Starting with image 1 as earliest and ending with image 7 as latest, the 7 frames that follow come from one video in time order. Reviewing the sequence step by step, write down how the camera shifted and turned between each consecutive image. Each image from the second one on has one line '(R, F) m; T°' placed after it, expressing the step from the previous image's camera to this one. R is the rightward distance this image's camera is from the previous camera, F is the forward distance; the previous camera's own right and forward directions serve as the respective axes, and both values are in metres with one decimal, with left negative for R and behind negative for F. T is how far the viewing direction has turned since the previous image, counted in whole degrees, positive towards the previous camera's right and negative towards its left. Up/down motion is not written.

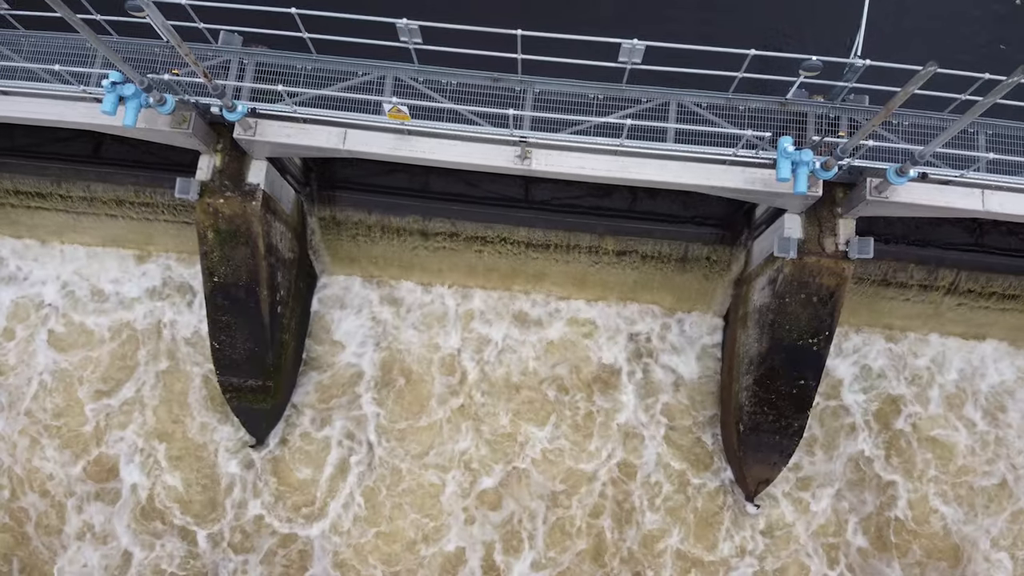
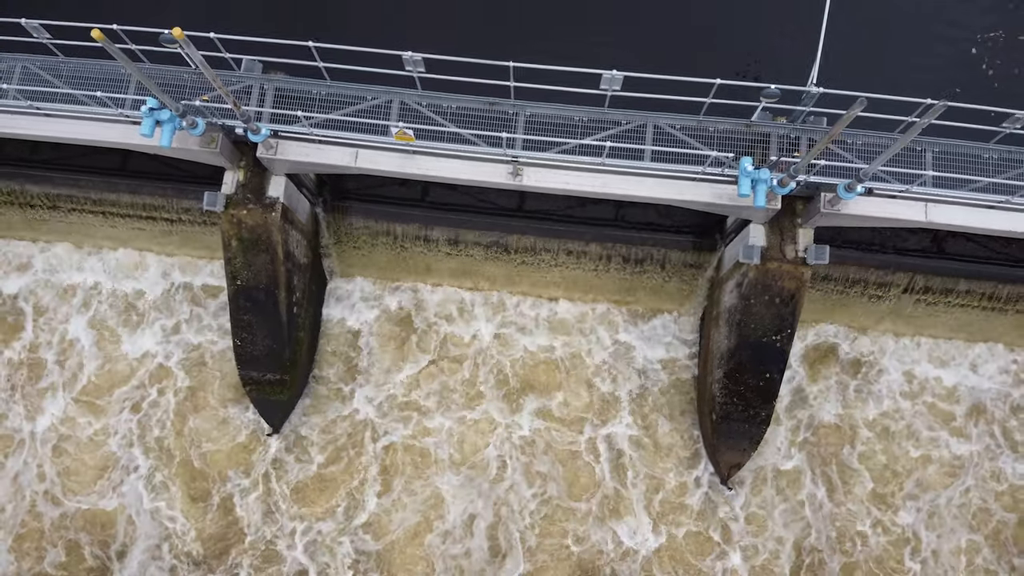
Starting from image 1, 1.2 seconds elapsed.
(+0.1, -1.4) m; 0°
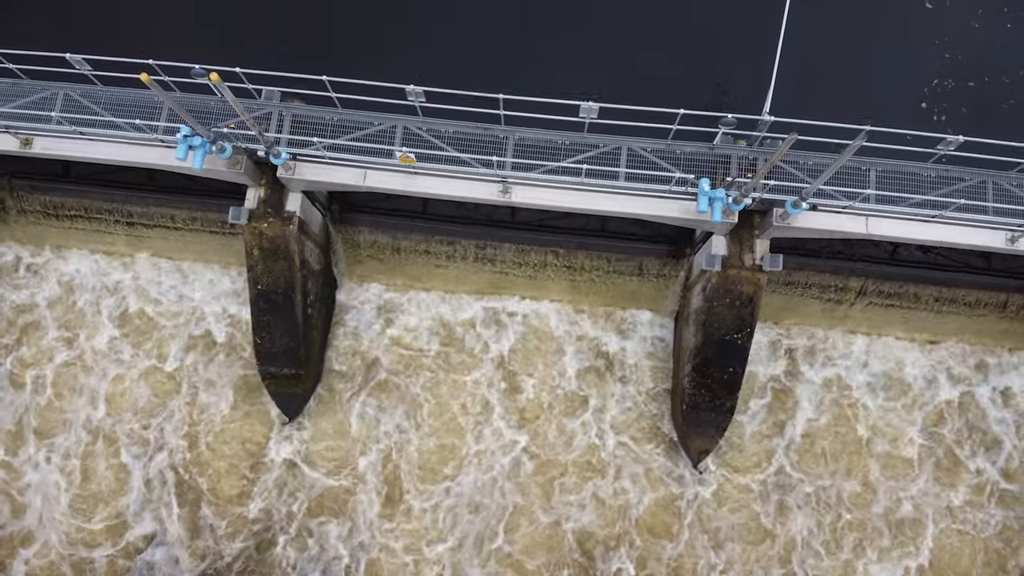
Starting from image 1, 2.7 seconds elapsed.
(+0.2, -1.8) m; 0°
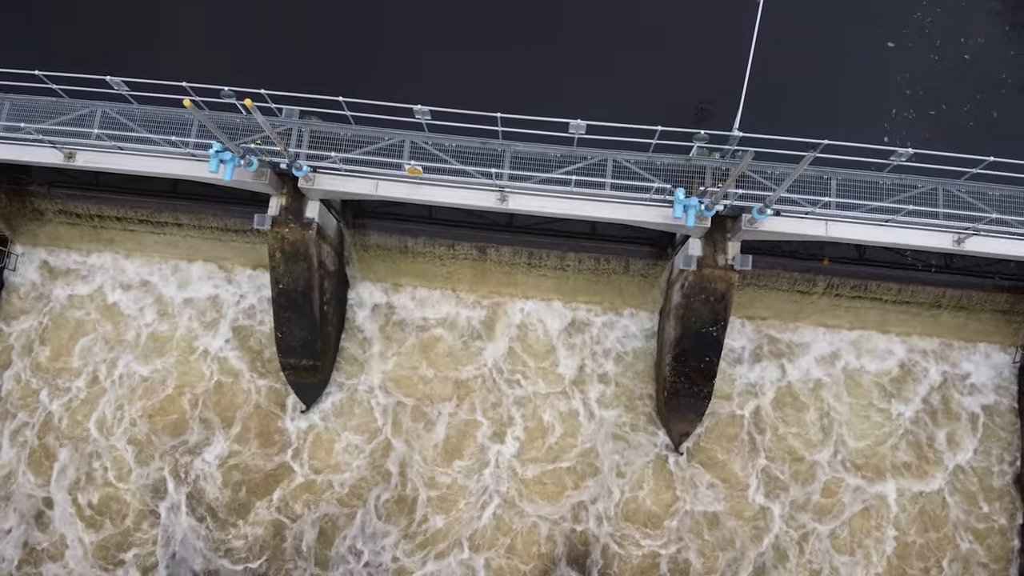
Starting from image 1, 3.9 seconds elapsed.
(+0.1, -1.7) m; 0°
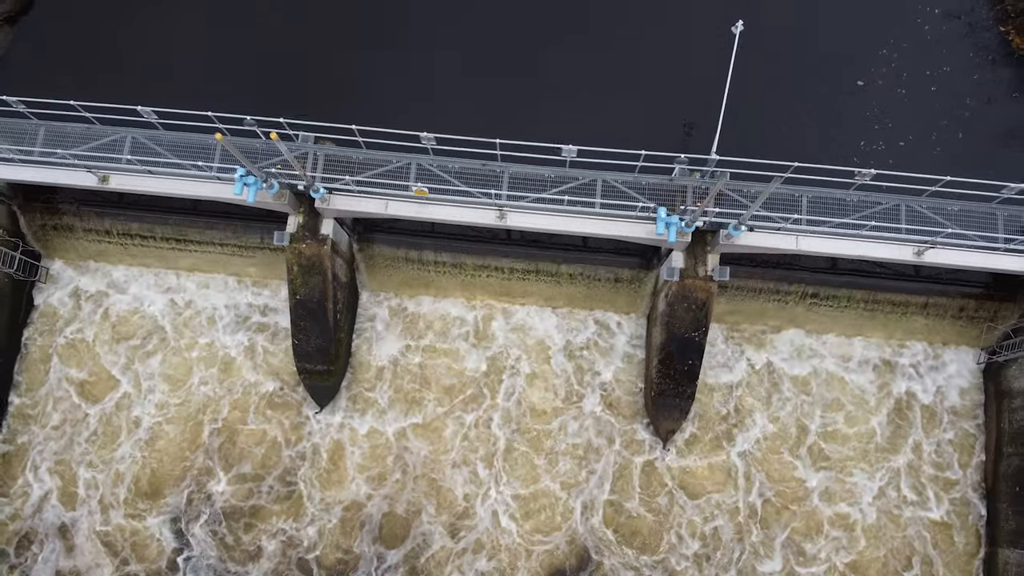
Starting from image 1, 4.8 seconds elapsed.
(0.0, -1.6) m; 0°
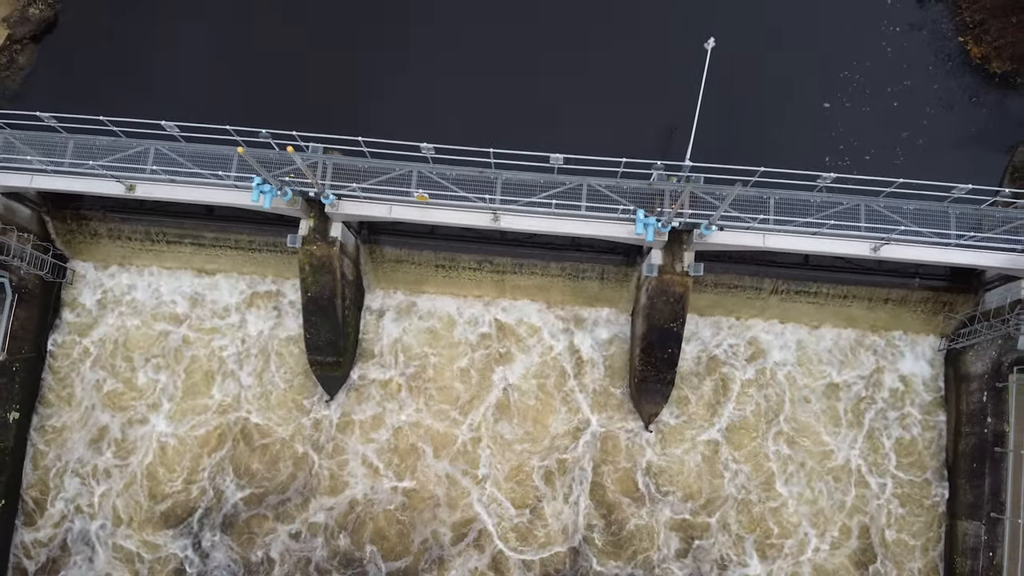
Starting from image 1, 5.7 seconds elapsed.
(+0.1, -1.8) m; 0°
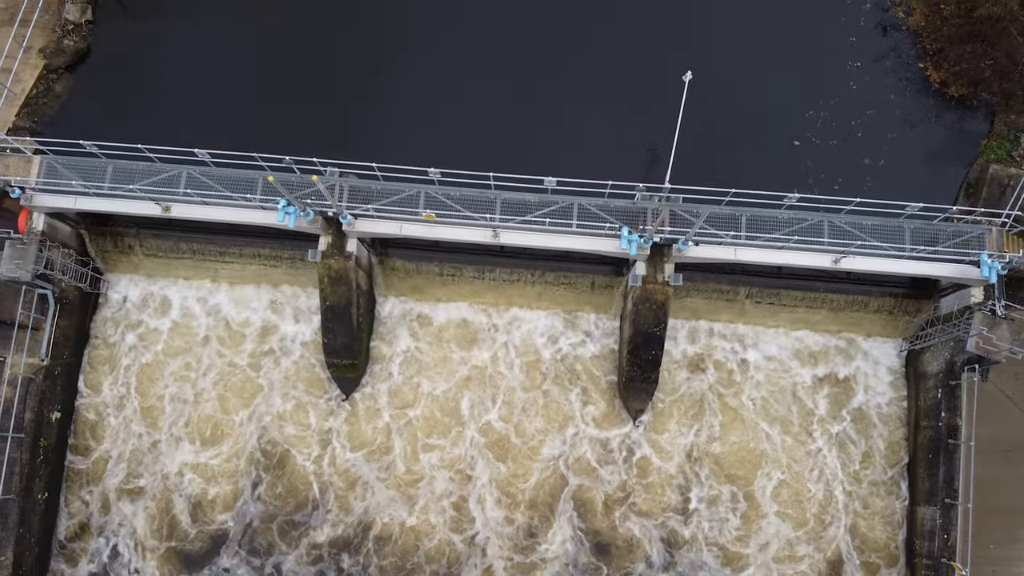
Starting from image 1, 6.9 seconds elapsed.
(-0.1, -2.3) m; 0°
